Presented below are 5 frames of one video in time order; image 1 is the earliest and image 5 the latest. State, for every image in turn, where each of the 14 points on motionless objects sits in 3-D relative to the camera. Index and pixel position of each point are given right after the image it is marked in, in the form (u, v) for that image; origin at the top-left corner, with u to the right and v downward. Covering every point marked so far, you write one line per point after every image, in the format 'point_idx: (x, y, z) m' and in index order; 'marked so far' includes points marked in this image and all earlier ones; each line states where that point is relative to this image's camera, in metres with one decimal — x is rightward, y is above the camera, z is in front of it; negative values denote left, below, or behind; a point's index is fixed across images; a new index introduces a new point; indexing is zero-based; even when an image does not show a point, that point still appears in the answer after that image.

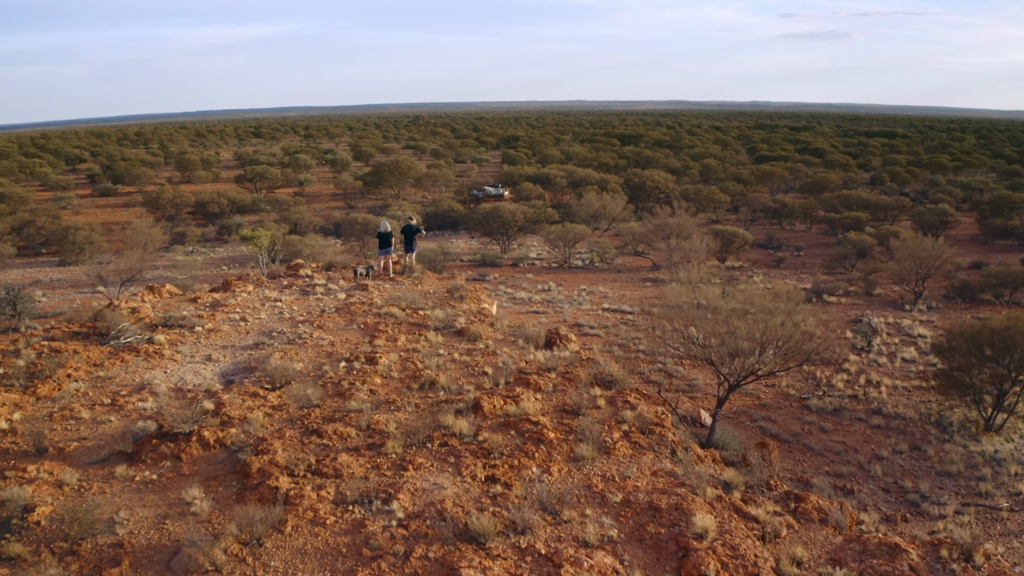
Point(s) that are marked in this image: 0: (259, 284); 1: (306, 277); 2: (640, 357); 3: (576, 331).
0: (-2.3, 0.0, +8.3) m
1: (-1.9, +0.1, +8.6) m
2: (+1.4, -0.8, +10.4) m
3: (+0.8, -0.5, +11.9) m
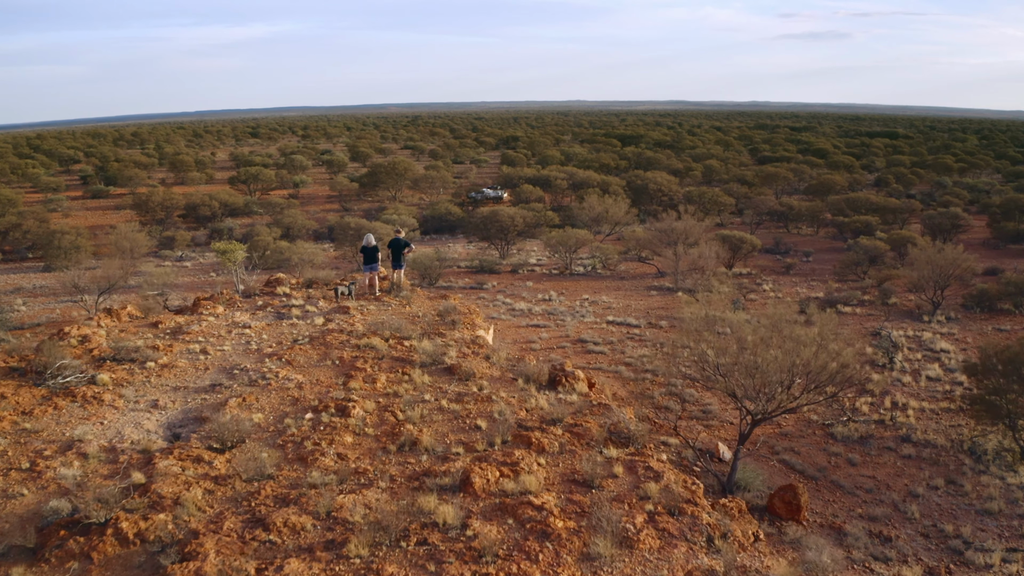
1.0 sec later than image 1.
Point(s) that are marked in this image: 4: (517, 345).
0: (-2.3, -0.1, +7.5) m
1: (-2.0, -0.1, +7.8) m
2: (+1.4, -1.0, +9.6) m
3: (+0.8, -0.7, +11.1) m
4: (+0.1, -0.7, +10.9) m
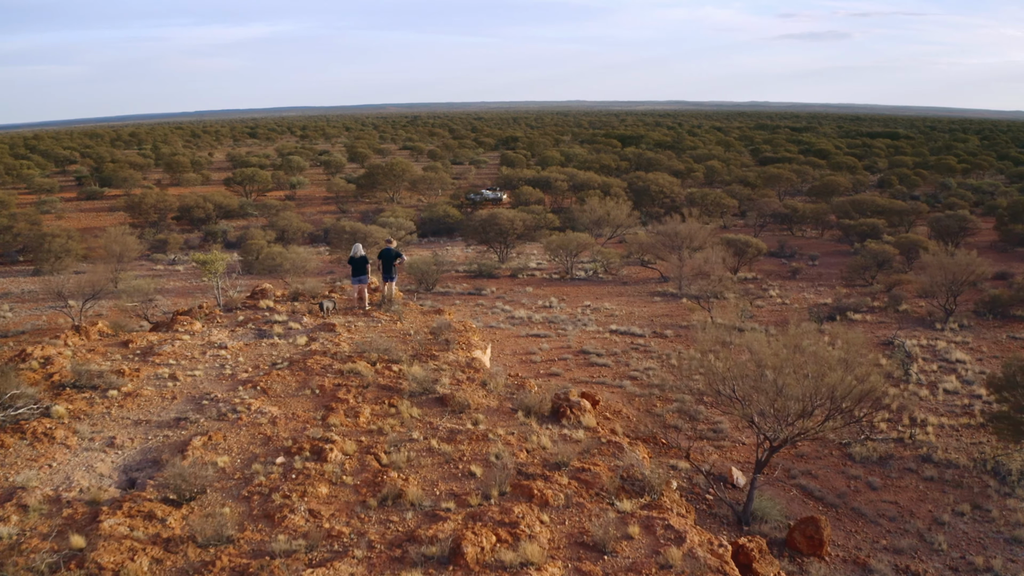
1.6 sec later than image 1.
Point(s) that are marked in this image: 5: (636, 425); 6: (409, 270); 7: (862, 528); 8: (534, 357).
0: (-2.3, -0.2, +7.0) m
1: (-2.0, -0.2, +7.3) m
2: (+1.4, -1.1, +9.1) m
3: (+0.8, -0.8, +10.6) m
4: (0.0, -0.8, +10.4) m
5: (+1.1, -1.2, +8.0) m
6: (-1.9, +0.4, +17.3) m
7: (+2.6, -1.8, +6.8) m
8: (+0.2, -0.8, +10.4) m
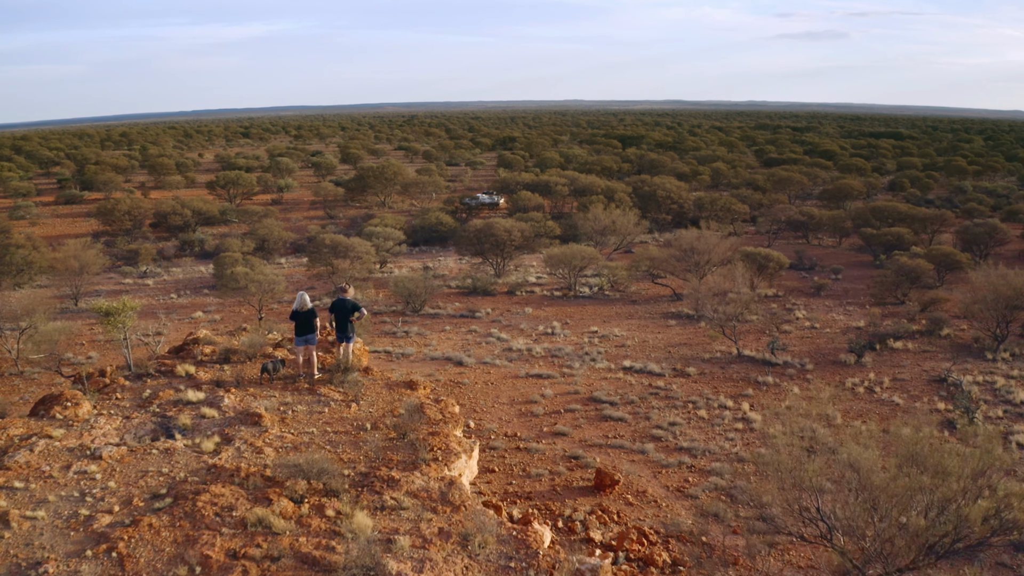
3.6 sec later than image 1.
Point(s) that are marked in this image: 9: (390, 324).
0: (-2.3, -0.6, +5.3) m
1: (-2.0, -0.5, +5.6) m
2: (+1.4, -1.4, +7.4) m
3: (+0.8, -1.2, +8.9) m
4: (0.0, -1.2, +8.7) m
5: (+1.1, -1.6, +6.3) m
6: (-2.0, 0.0, +15.6) m
7: (+2.6, -2.1, +5.1) m
8: (+0.2, -1.1, +8.7) m
9: (-1.8, -0.5, +13.9) m
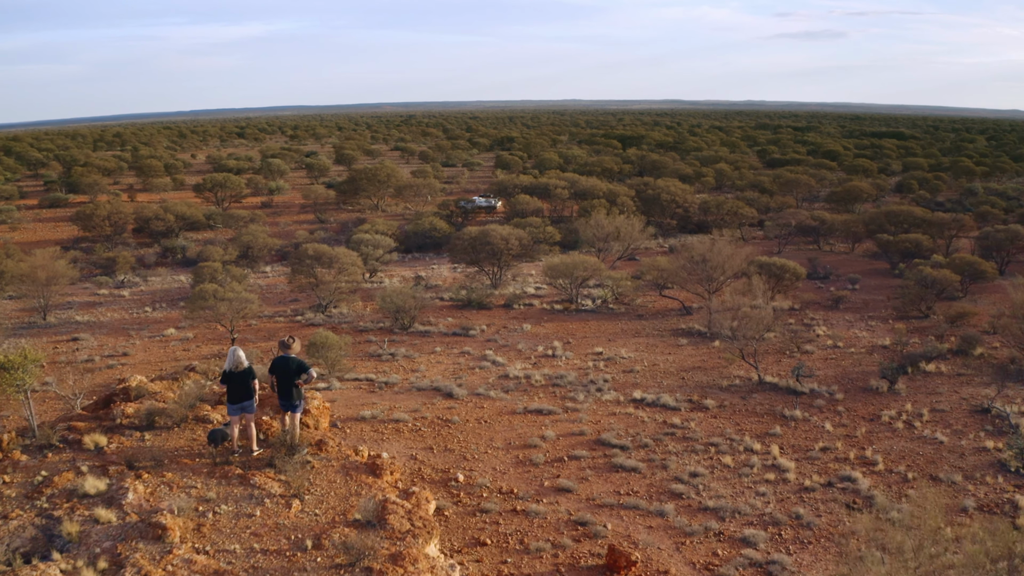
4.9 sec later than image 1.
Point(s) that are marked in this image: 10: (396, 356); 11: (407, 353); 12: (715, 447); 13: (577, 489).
0: (-2.3, -0.8, +4.2) m
1: (-2.0, -0.8, +4.4) m
2: (+1.4, -1.7, +6.3) m
3: (+0.7, -1.4, +7.7) m
4: (0.0, -1.4, +7.5) m
5: (+1.0, -1.8, +5.1) m
6: (-2.0, -0.2, +14.4) m
7: (+2.5, -2.4, +3.9) m
8: (+0.2, -1.4, +7.6) m
9: (-1.9, -0.8, +12.7) m
10: (-1.5, -0.9, +11.8) m
11: (-1.4, -0.9, +12.0) m
12: (+1.8, -1.4, +8.1) m
13: (+0.5, -1.5, +6.9) m
